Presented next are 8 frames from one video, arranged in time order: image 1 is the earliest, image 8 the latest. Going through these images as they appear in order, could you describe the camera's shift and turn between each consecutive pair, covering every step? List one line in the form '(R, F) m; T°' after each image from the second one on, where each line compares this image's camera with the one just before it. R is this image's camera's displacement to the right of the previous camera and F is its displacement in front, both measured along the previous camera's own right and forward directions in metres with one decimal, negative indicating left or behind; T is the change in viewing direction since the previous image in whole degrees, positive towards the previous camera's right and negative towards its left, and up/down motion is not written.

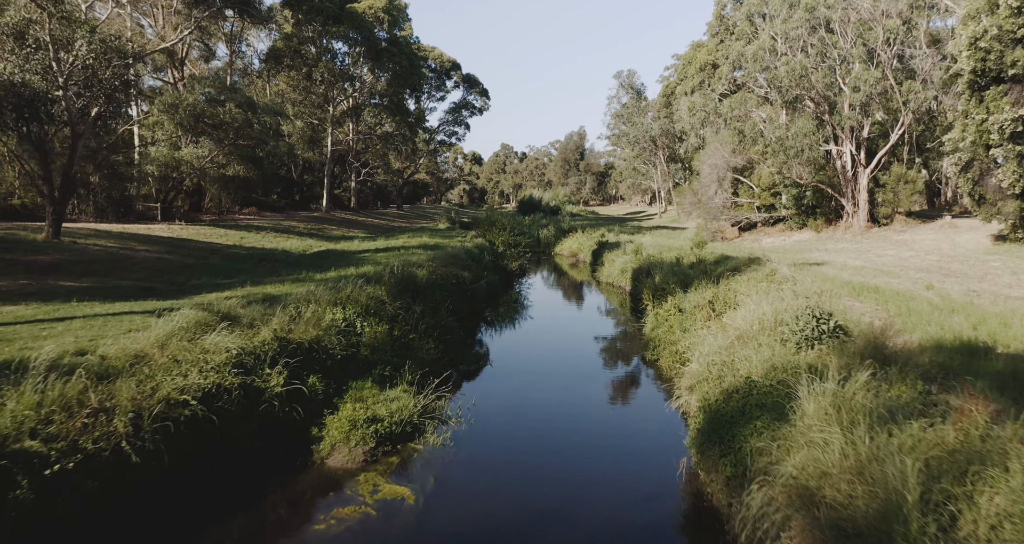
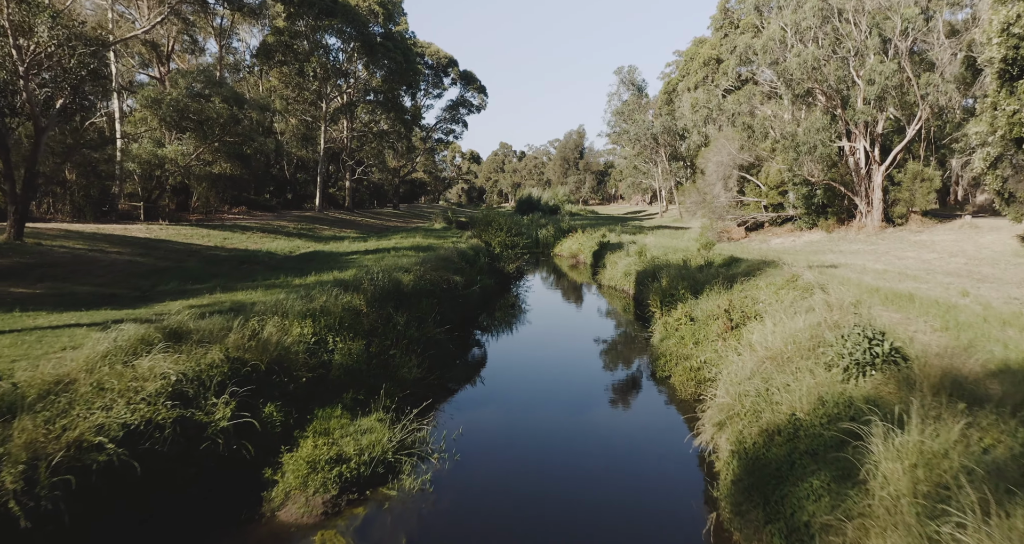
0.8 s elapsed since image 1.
(+0.1, +1.1) m; 0°
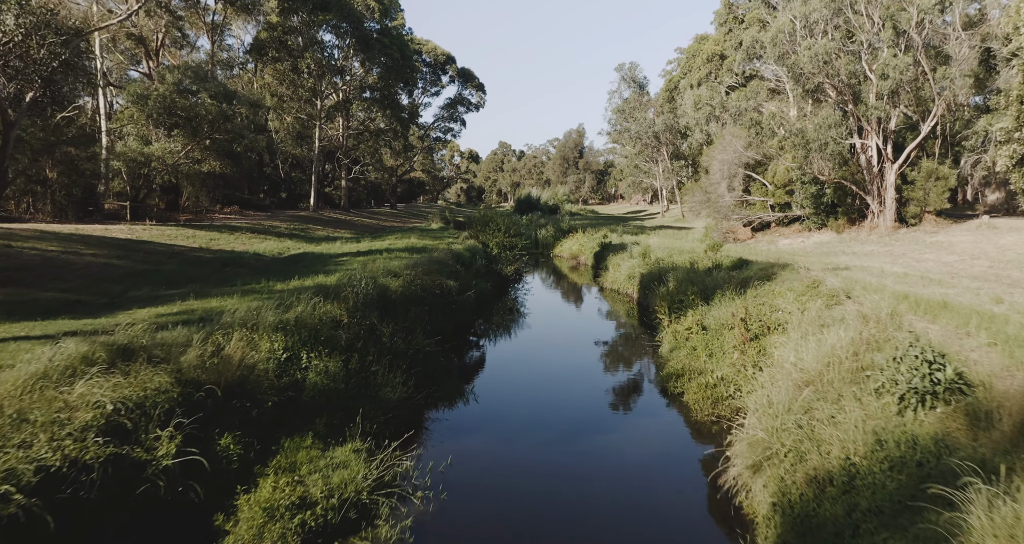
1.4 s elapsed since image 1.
(0.0, +0.9) m; 0°
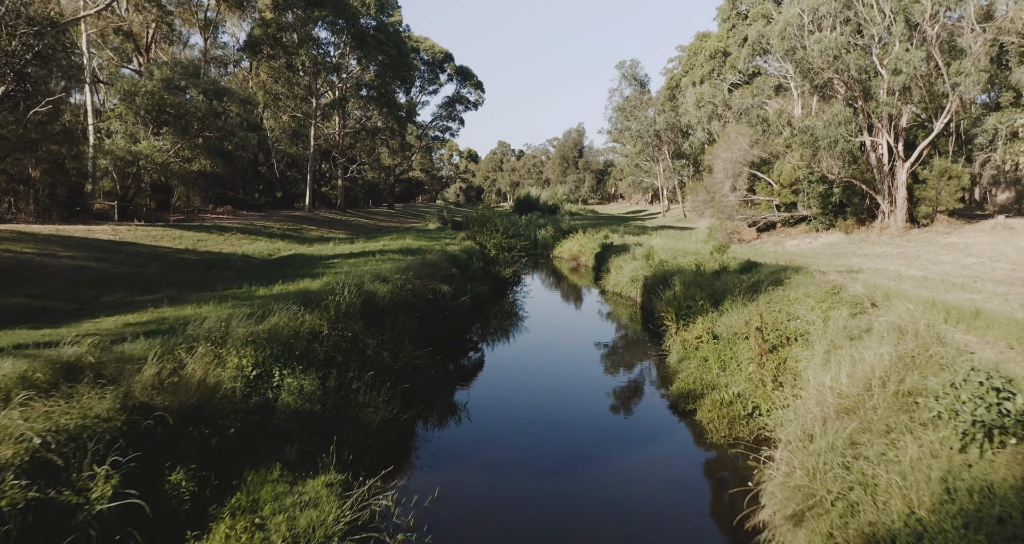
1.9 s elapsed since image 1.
(0.0, +0.7) m; 0°
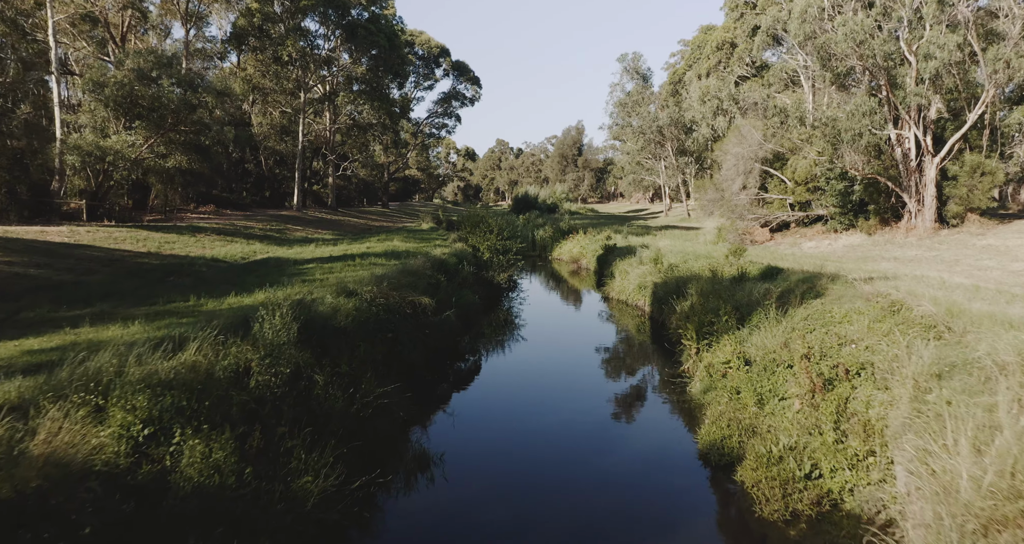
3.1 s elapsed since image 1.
(+0.1, +1.7) m; 0°
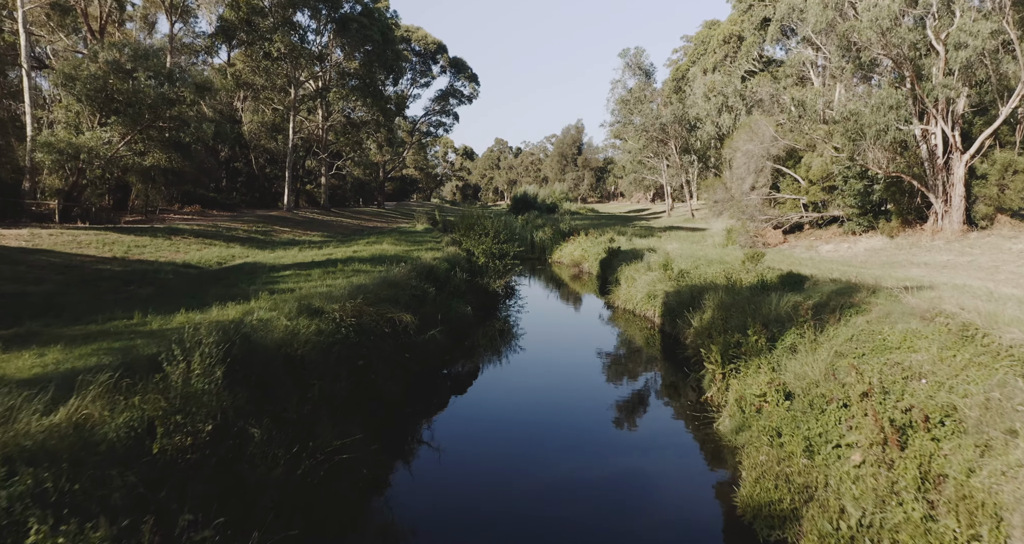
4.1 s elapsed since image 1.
(+0.1, +1.4) m; 0°
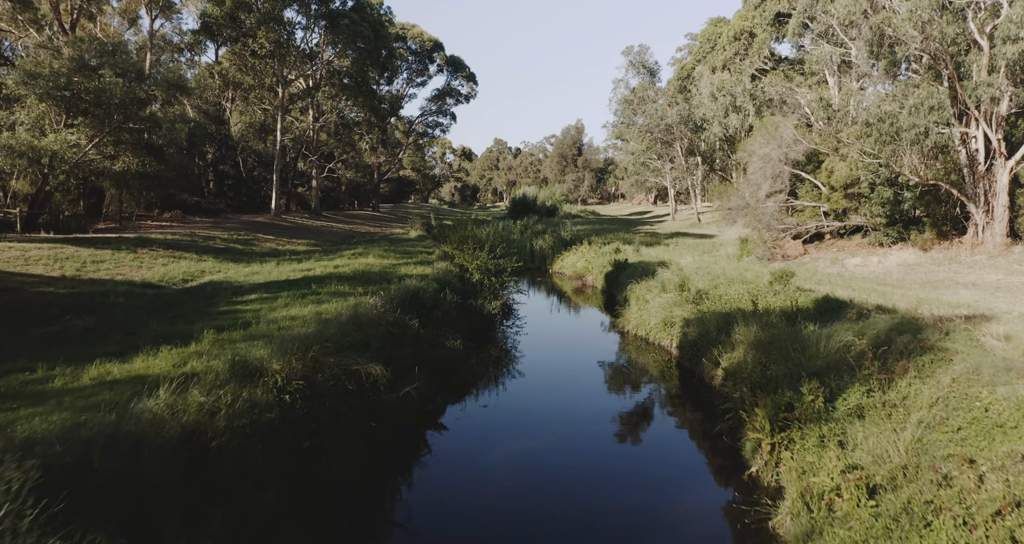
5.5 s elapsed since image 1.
(0.0, +1.7) m; 0°
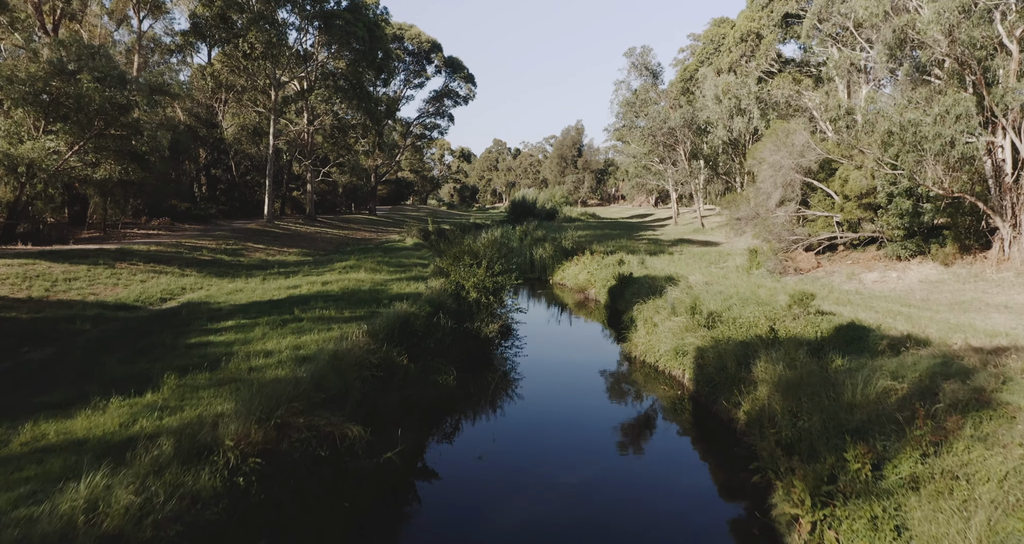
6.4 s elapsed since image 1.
(0.0, +0.9) m; 0°
